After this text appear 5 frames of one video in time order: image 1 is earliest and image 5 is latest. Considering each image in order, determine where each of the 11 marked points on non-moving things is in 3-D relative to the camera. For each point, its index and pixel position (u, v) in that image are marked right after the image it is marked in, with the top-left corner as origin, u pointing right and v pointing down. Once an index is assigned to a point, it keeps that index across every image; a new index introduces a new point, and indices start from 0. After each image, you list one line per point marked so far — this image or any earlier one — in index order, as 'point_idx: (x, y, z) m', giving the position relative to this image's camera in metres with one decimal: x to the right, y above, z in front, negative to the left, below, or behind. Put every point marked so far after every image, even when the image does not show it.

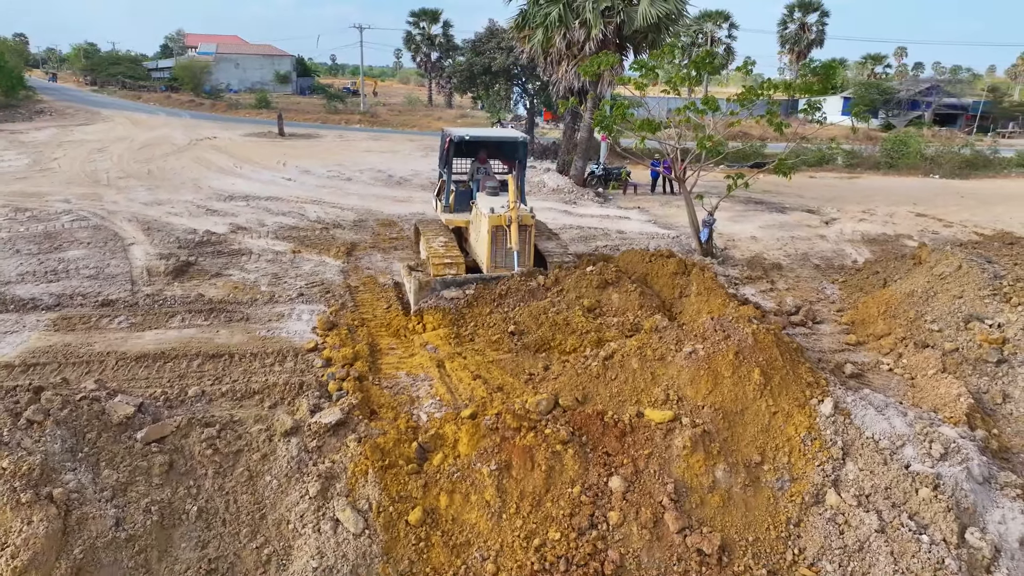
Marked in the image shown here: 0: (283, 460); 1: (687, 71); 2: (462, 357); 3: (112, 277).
0: (-1.7, -1.3, +4.7) m
1: (+2.9, +3.7, +10.7) m
2: (-0.4, -0.7, +6.1) m
3: (-4.9, +0.1, +7.6) m
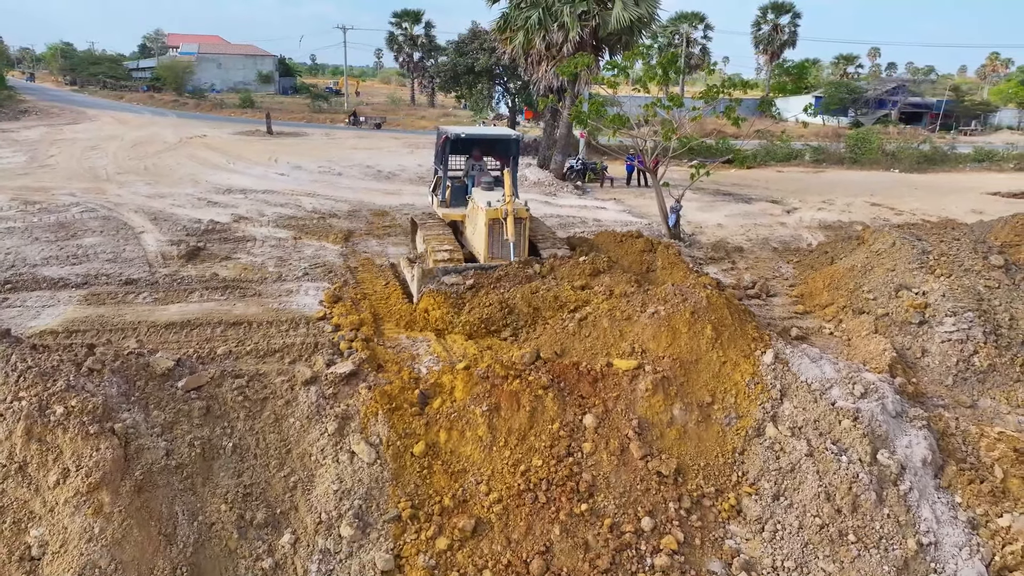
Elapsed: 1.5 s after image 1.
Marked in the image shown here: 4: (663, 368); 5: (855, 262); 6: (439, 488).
0: (-1.8, -1.0, +5.4) m
1: (+2.6, +4.0, +11.6) m
2: (-0.5, -0.4, +6.8) m
3: (-5.0, +0.4, +8.2) m
4: (+1.4, -0.8, +5.7) m
5: (+4.6, +0.3, +8.3) m
6: (-0.6, -1.6, +4.9) m
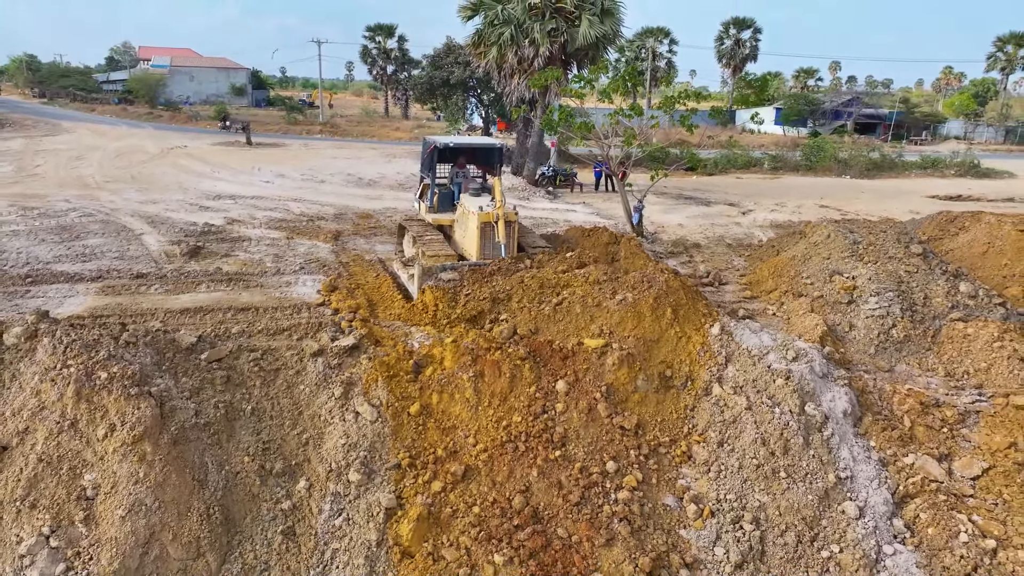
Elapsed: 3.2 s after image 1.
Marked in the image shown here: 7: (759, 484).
0: (-2.0, -0.8, +6.2) m
1: (+2.1, +4.1, +12.6) m
2: (-0.8, -0.3, +7.6) m
3: (-5.3, +0.4, +8.9) m
4: (+1.2, -0.6, +6.6) m
5: (+4.3, +0.5, +9.4) m
6: (-0.7, -1.4, +5.7) m
7: (+2.2, -1.7, +5.6) m
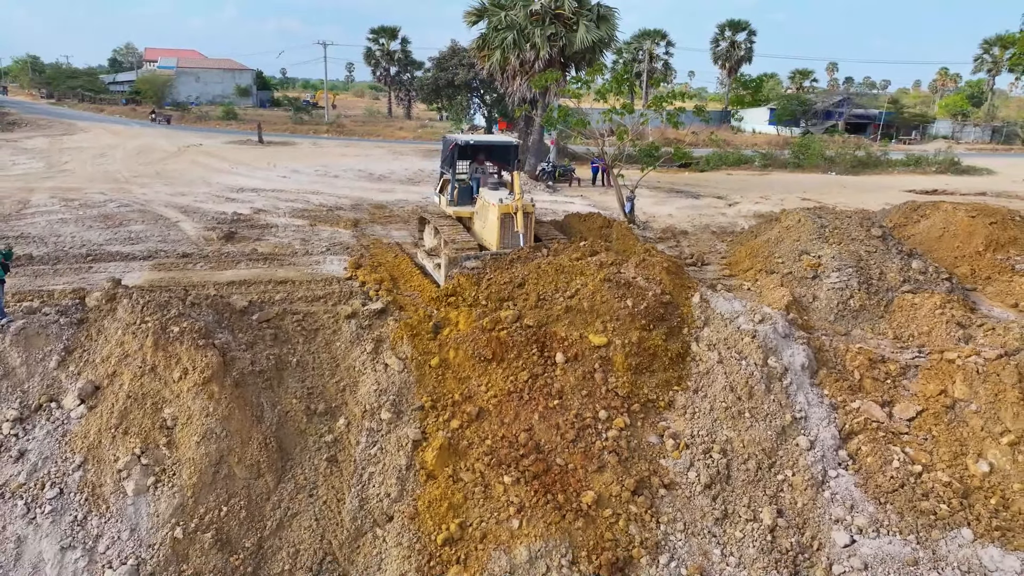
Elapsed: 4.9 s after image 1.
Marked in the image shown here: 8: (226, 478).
0: (-1.9, -0.5, +7.2) m
1: (+2.2, +4.4, +13.6) m
2: (-0.7, +0.1, +8.6) m
3: (-5.3, +0.7, +9.9) m
4: (+1.3, -0.3, +7.6) m
5: (+4.3, +0.8, +10.4) m
6: (-0.7, -1.1, +6.7) m
7: (+2.3, -1.4, +6.6) m
8: (-2.6, -1.7, +5.6) m
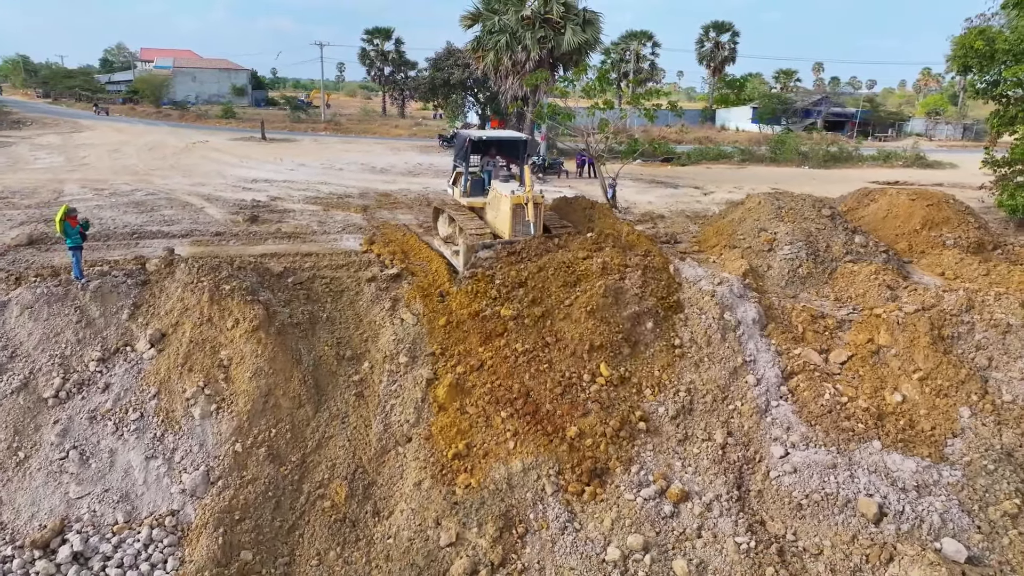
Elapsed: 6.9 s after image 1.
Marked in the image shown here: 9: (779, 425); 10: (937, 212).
0: (-2.0, -0.1, +8.4) m
1: (+2.0, +4.9, +14.9) m
2: (-0.8, +0.5, +9.9) m
3: (-5.4, +1.2, +11.0) m
4: (+1.2, +0.2, +8.9) m
5: (+4.2, +1.3, +11.7) m
6: (-0.7, -0.7, +8.0) m
7: (+2.2, -1.0, +7.8) m
8: (-2.6, -1.3, +6.9) m
9: (+3.1, -1.6, +7.1) m
10: (+7.6, +1.4, +11.1) m
